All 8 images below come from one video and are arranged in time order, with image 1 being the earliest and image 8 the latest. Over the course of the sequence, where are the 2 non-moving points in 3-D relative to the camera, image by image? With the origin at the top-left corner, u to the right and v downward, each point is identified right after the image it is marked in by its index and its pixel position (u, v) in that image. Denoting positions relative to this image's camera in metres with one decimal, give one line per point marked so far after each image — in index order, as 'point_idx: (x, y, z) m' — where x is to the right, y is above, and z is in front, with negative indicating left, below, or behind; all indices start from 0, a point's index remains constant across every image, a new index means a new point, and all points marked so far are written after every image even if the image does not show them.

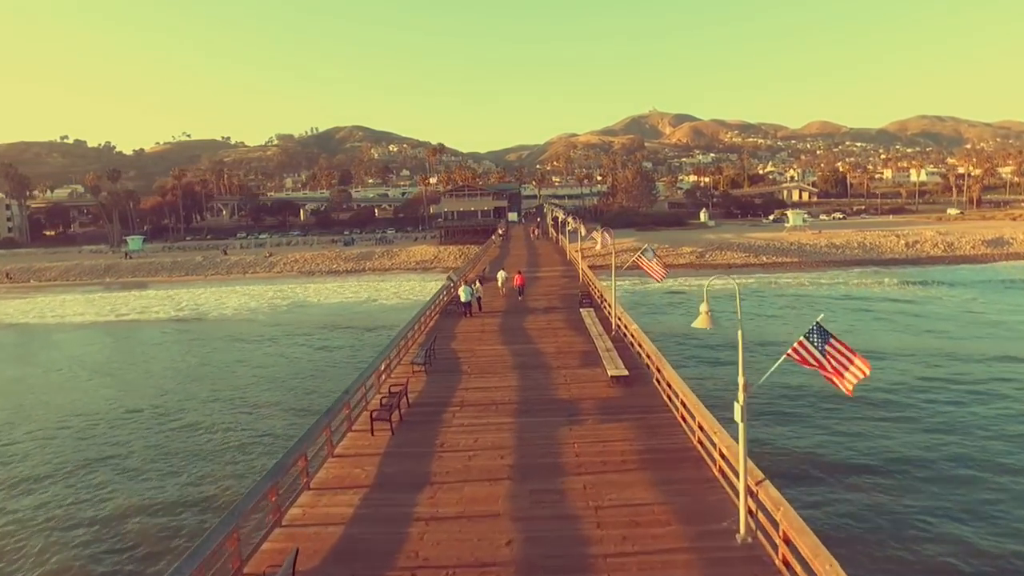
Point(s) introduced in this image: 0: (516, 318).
0: (+0.1, -0.6, +14.6) m
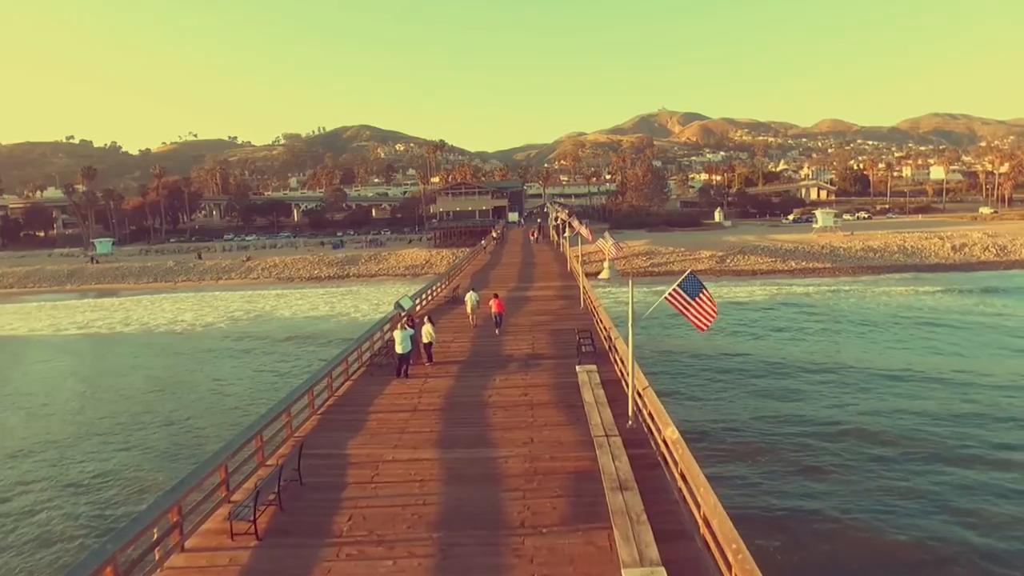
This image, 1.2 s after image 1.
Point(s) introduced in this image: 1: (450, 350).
0: (-0.5, -1.1, +9.5) m
1: (-1.0, -0.9, +11.2) m
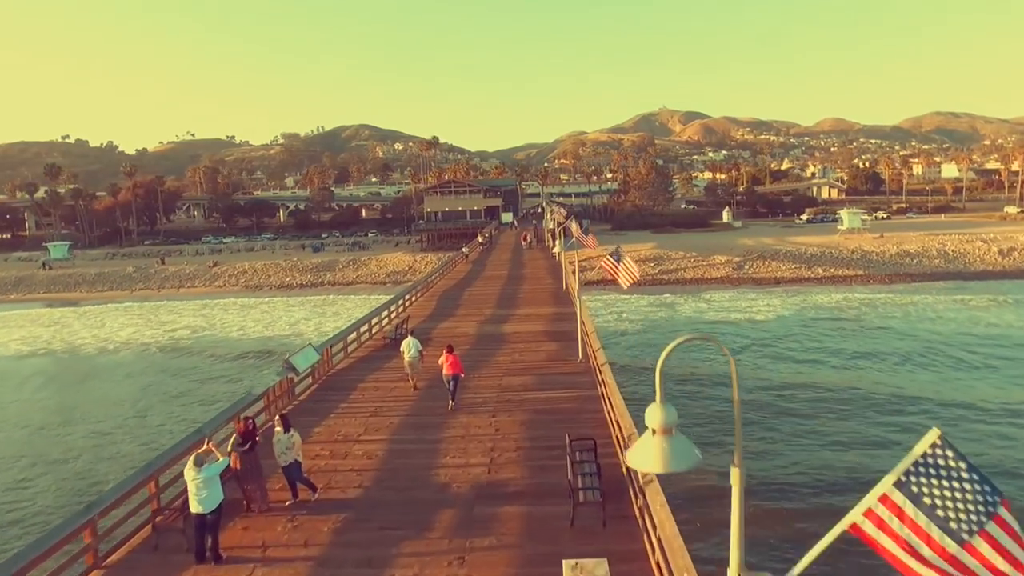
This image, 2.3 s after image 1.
0: (-0.9, -1.7, +4.6) m
1: (-1.4, -1.5, +6.3) m
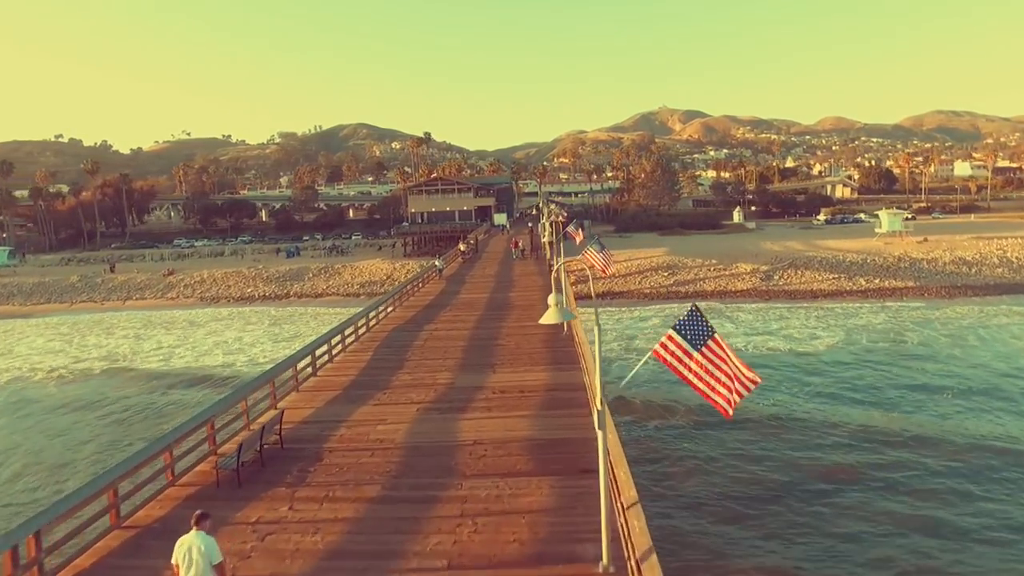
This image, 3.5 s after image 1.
0: (-1.3, -2.4, -0.9) m
1: (-1.8, -2.2, +0.8) m
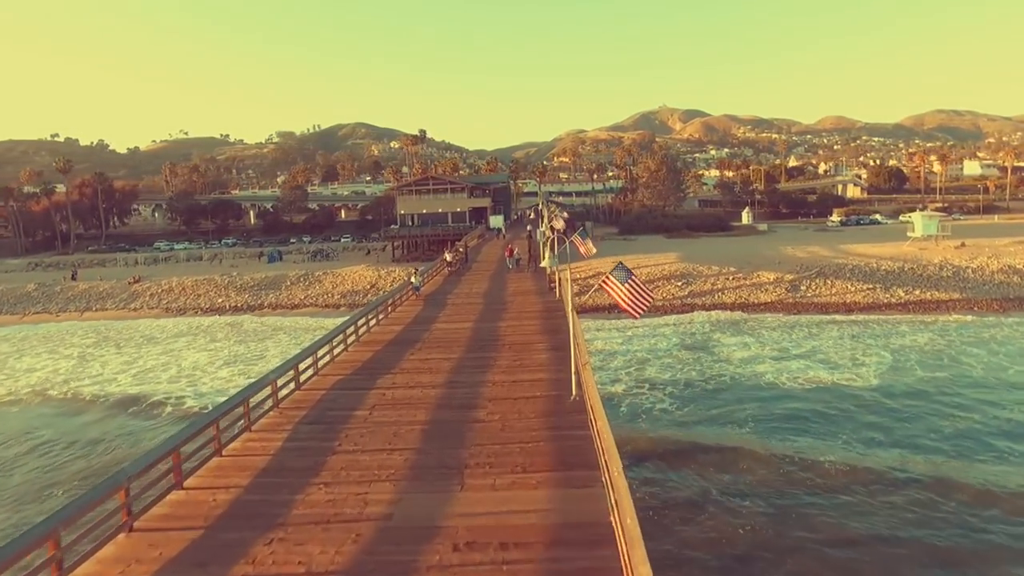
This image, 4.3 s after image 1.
0: (-1.5, -2.9, -4.5) m
1: (-2.0, -2.7, -2.8) m
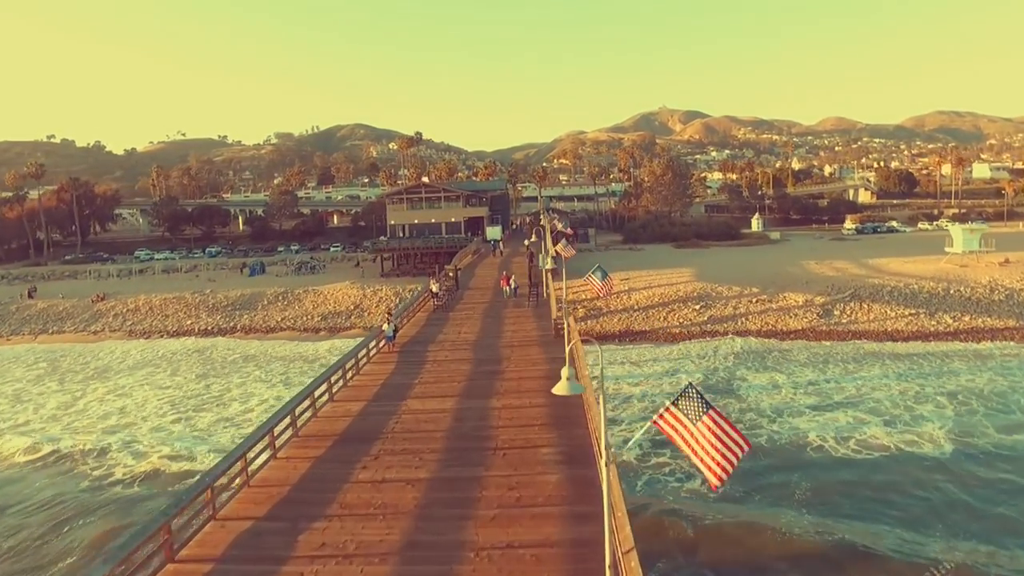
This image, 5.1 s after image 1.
0: (-1.5, -3.7, -7.9) m
1: (-2.0, -3.5, -6.2) m
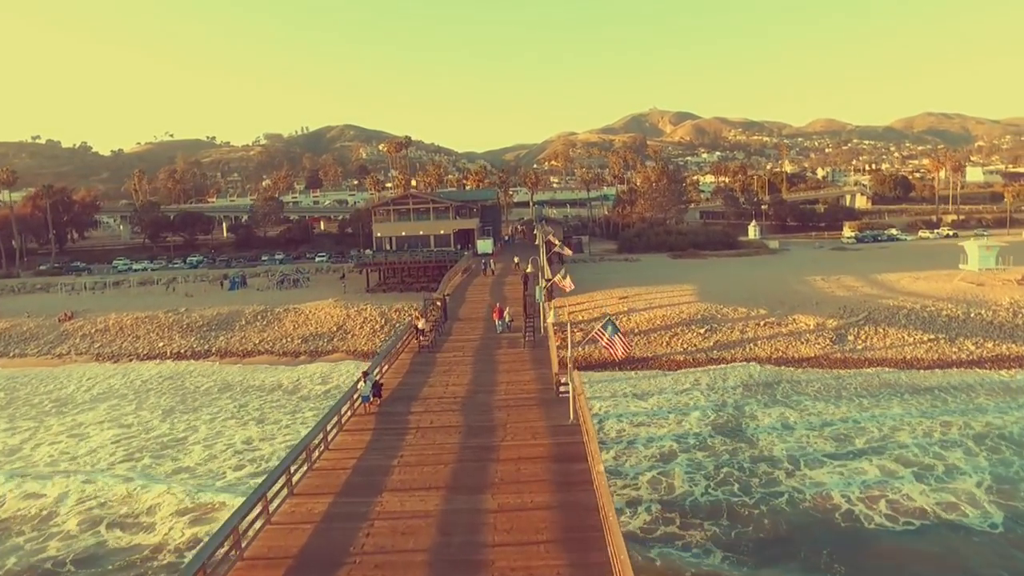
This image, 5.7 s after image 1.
0: (-1.3, -4.5, -9.7) m
1: (-1.8, -4.3, -8.1) m
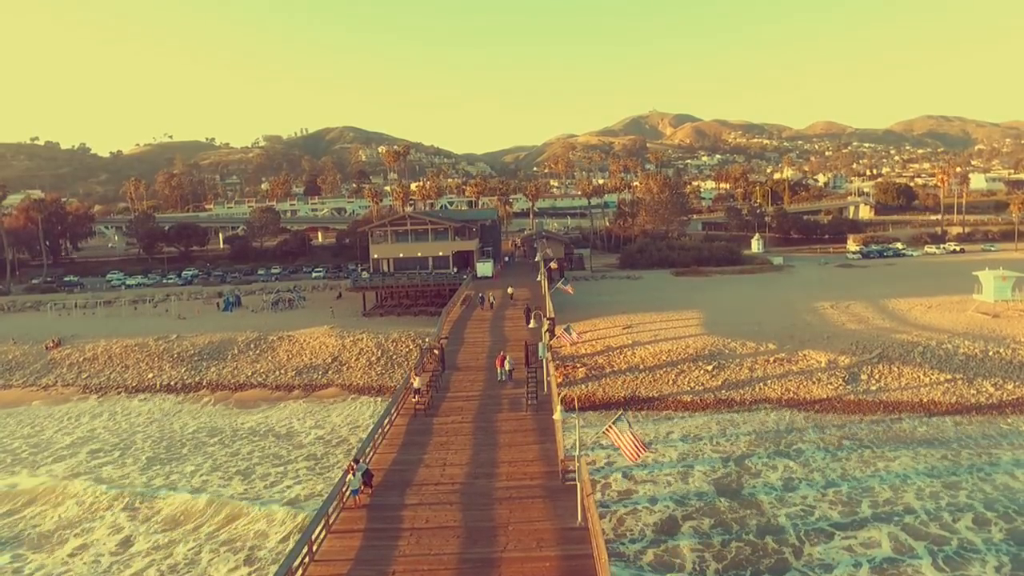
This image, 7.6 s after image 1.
0: (-1.2, -5.7, -10.7) m
1: (-1.8, -5.5, -9.0) m
